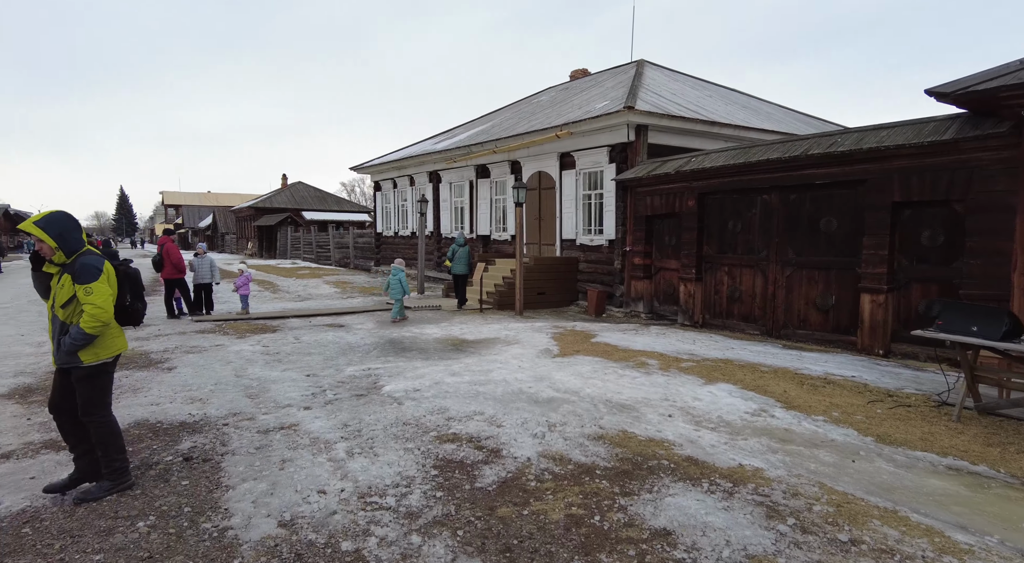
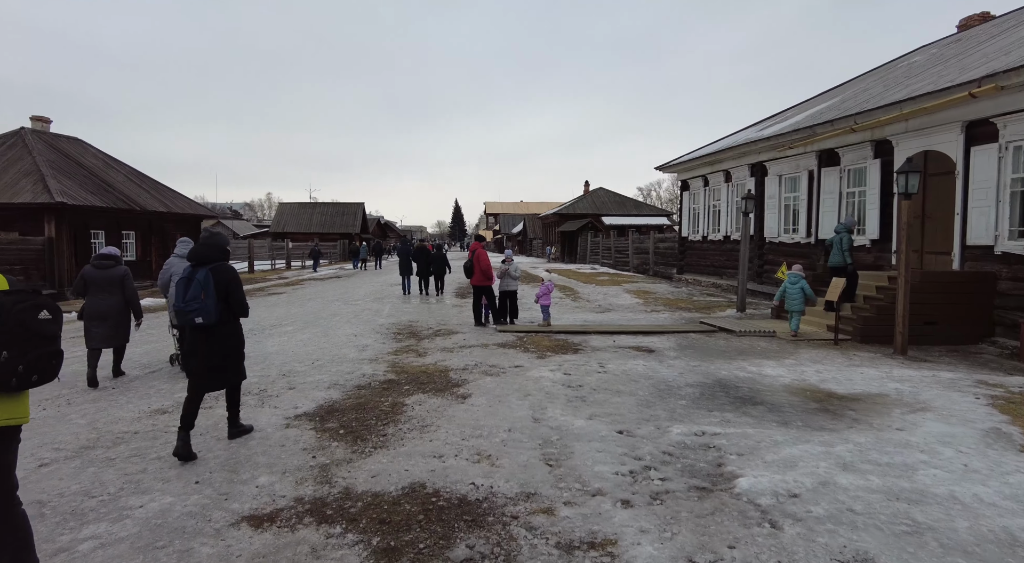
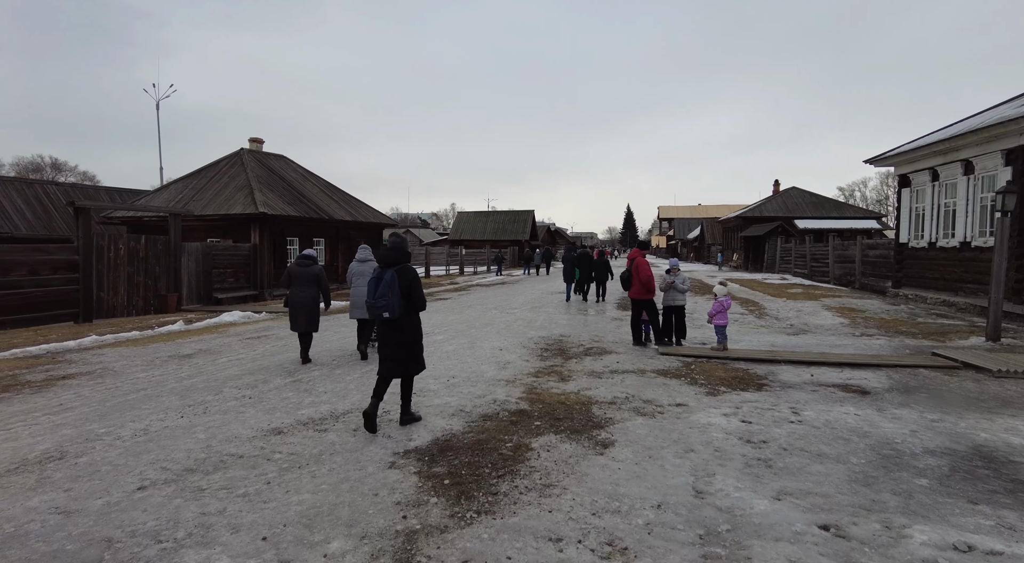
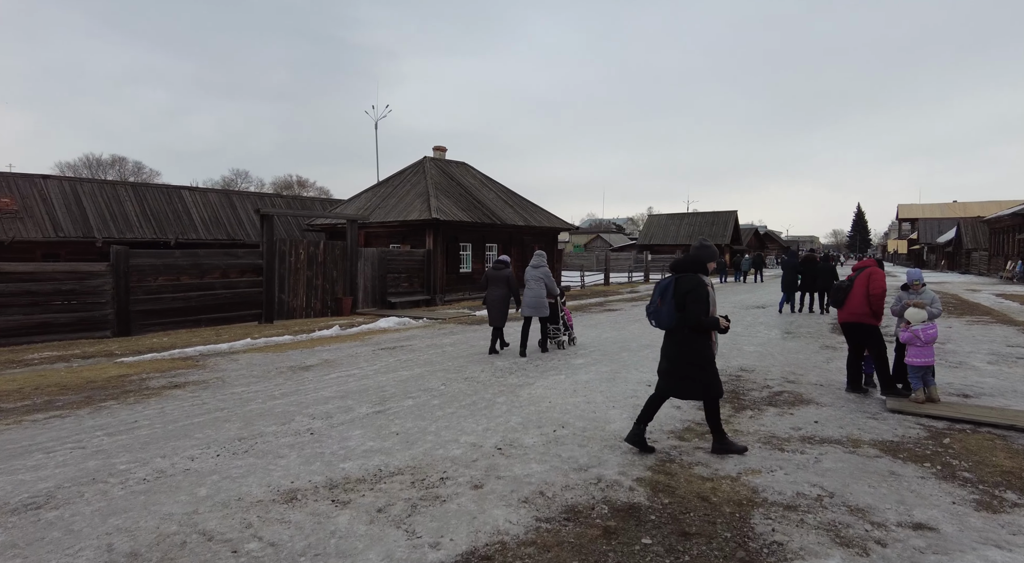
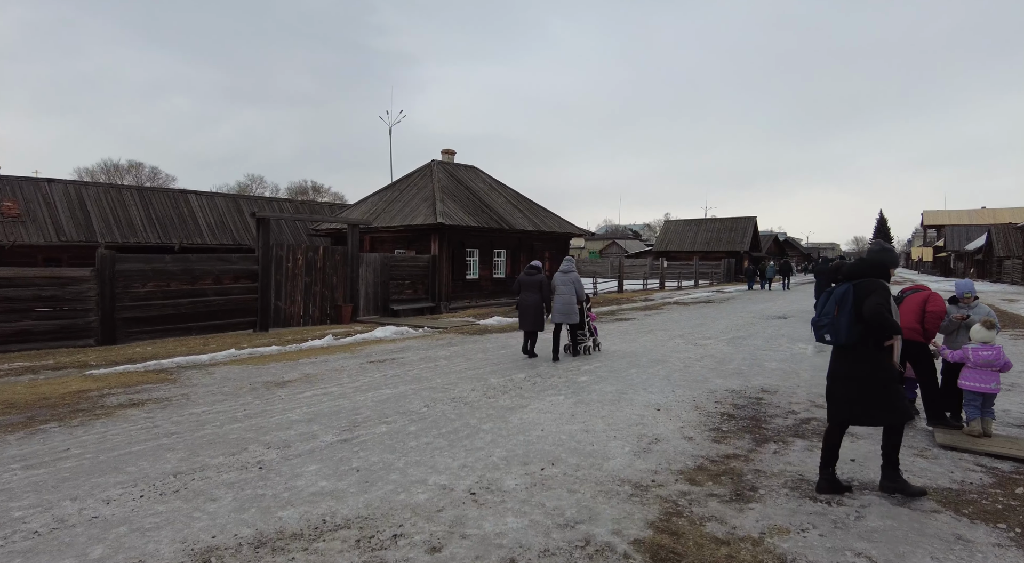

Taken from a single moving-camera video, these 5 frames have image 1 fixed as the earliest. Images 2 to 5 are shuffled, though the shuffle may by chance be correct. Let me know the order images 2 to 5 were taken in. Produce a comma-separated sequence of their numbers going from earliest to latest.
2, 3, 4, 5
